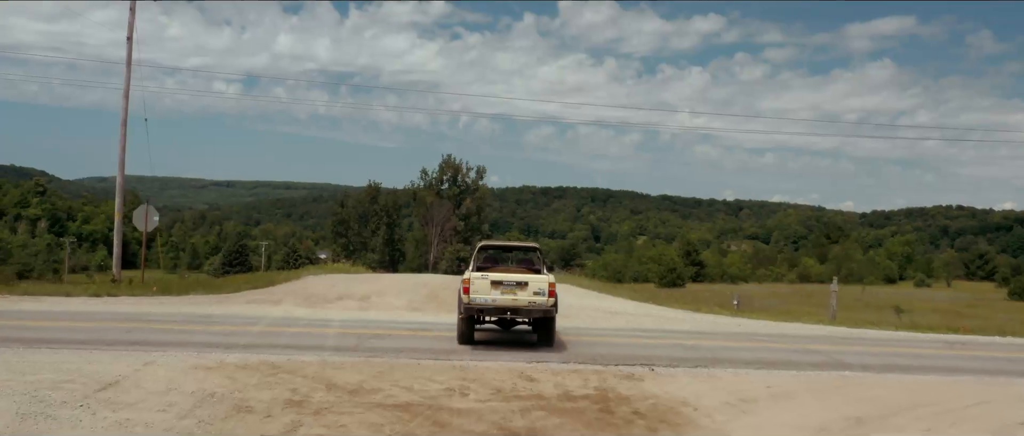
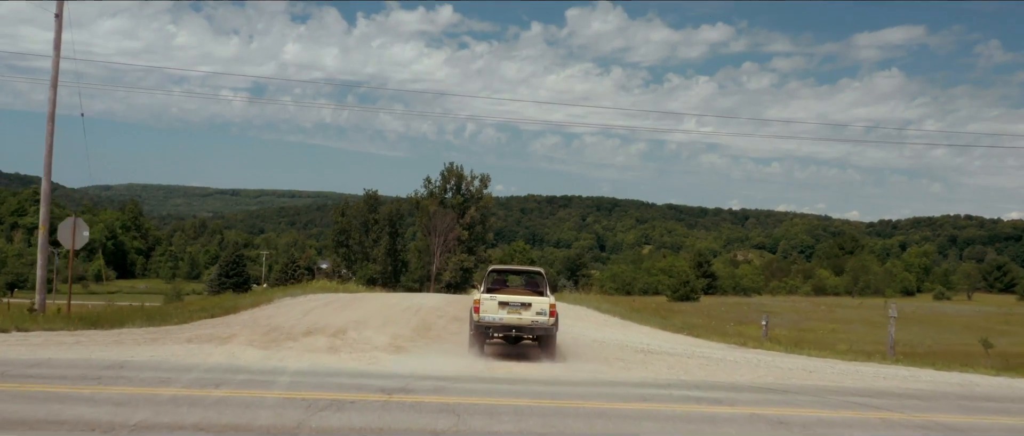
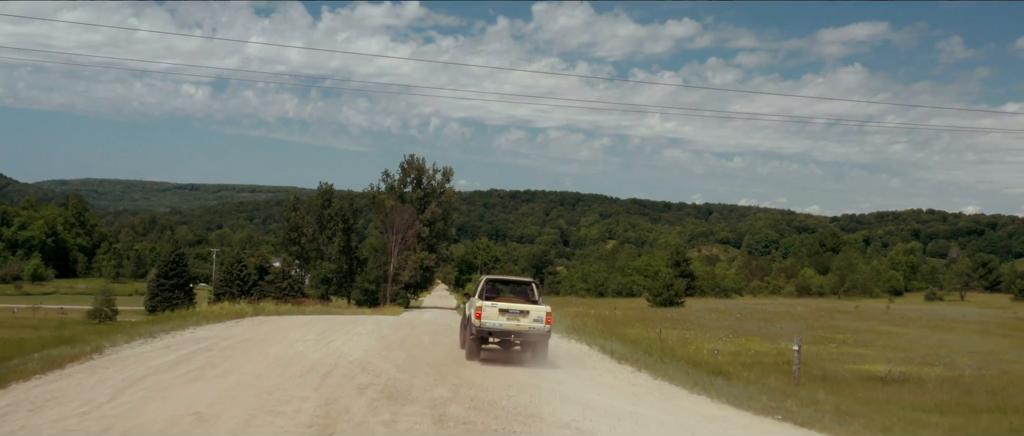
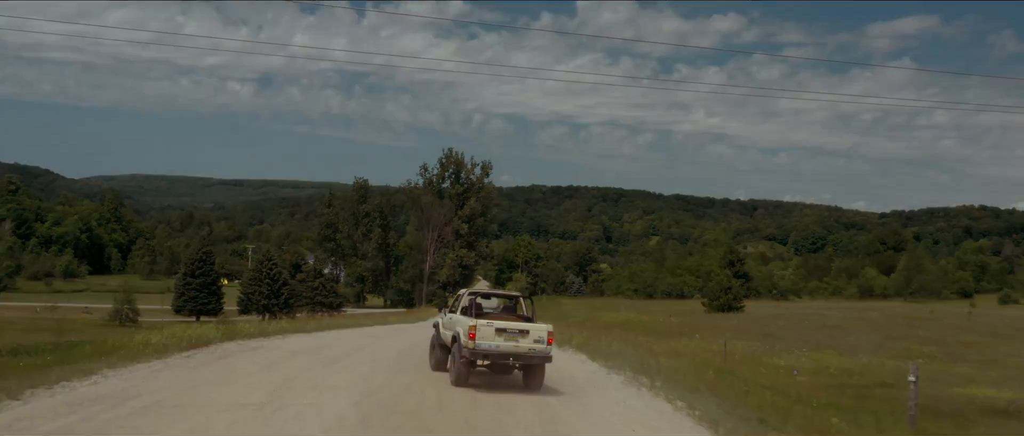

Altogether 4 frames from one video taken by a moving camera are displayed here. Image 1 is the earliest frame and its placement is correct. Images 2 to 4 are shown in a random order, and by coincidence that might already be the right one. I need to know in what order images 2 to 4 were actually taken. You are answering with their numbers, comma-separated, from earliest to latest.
2, 3, 4
